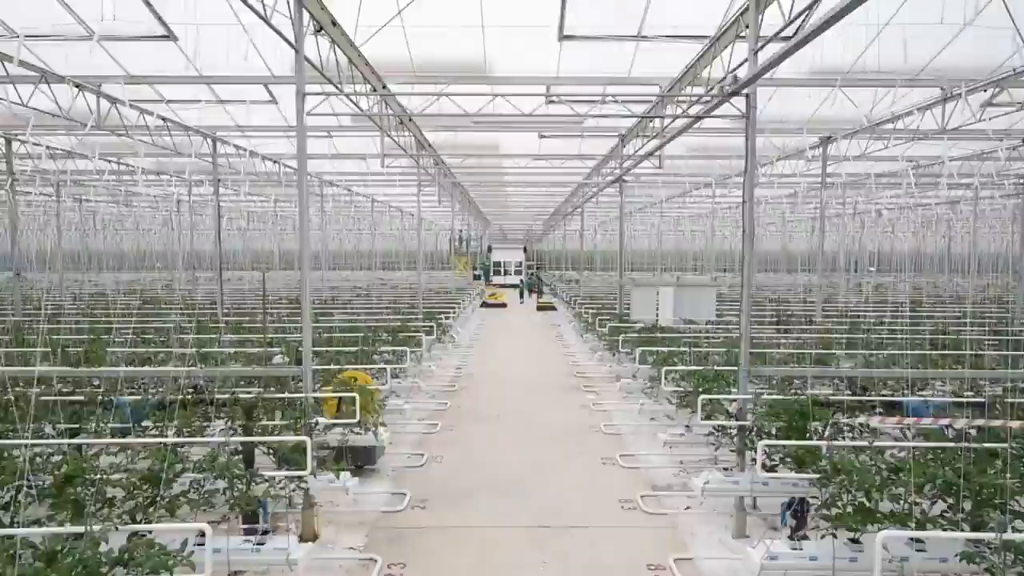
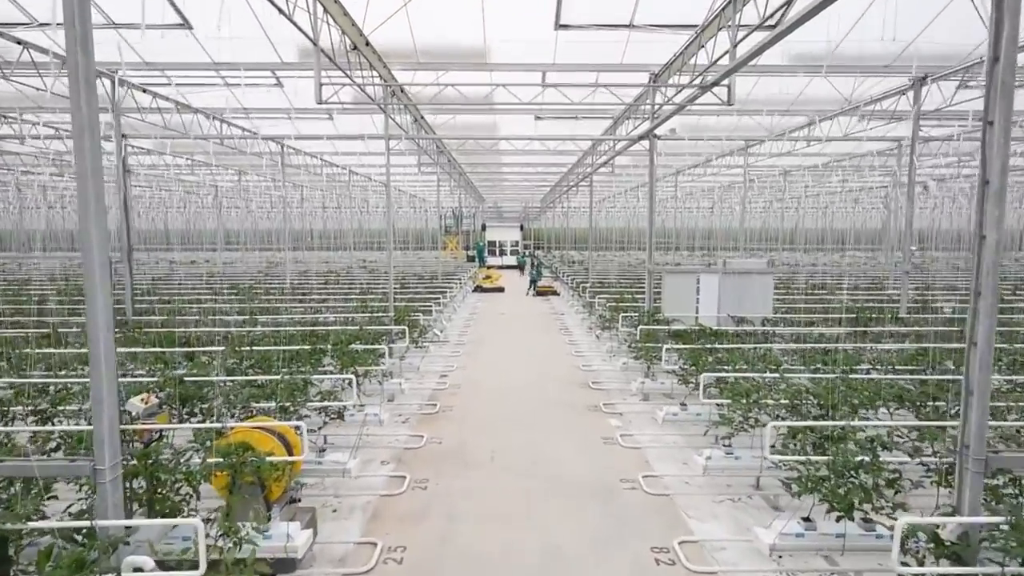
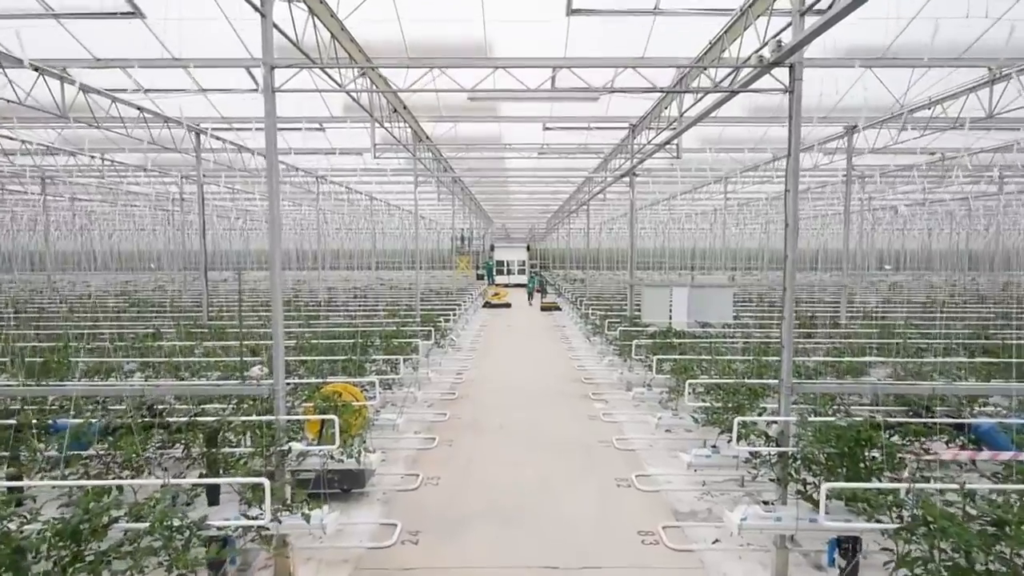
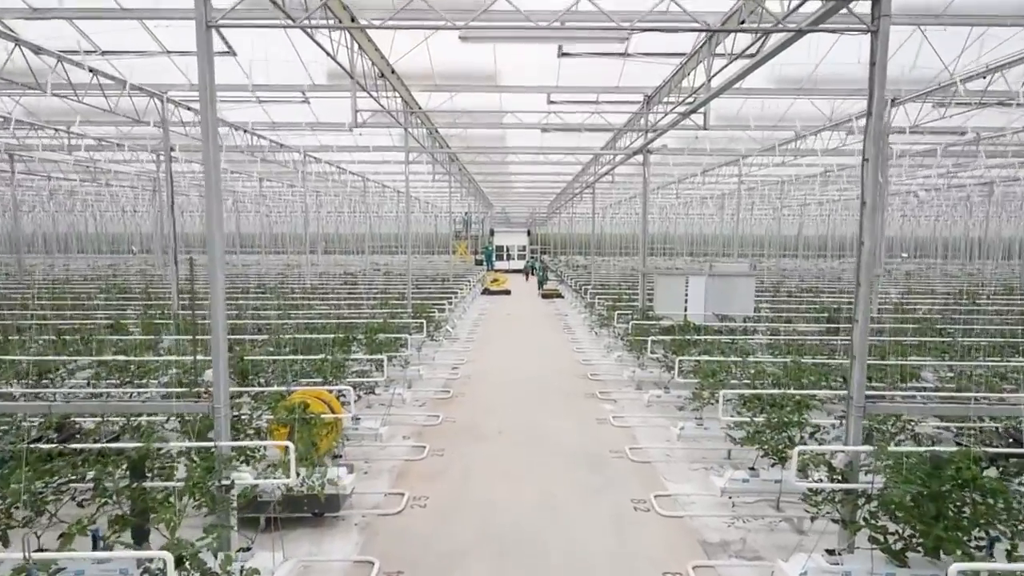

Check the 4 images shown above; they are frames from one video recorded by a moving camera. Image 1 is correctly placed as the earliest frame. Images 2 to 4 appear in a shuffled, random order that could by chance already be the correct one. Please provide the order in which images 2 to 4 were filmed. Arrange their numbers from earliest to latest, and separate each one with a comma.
3, 4, 2
